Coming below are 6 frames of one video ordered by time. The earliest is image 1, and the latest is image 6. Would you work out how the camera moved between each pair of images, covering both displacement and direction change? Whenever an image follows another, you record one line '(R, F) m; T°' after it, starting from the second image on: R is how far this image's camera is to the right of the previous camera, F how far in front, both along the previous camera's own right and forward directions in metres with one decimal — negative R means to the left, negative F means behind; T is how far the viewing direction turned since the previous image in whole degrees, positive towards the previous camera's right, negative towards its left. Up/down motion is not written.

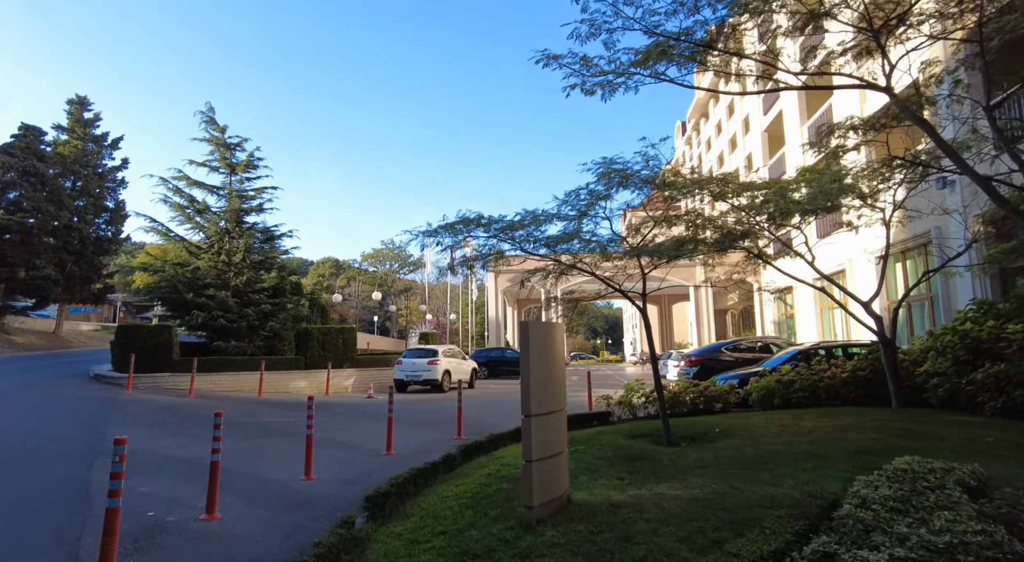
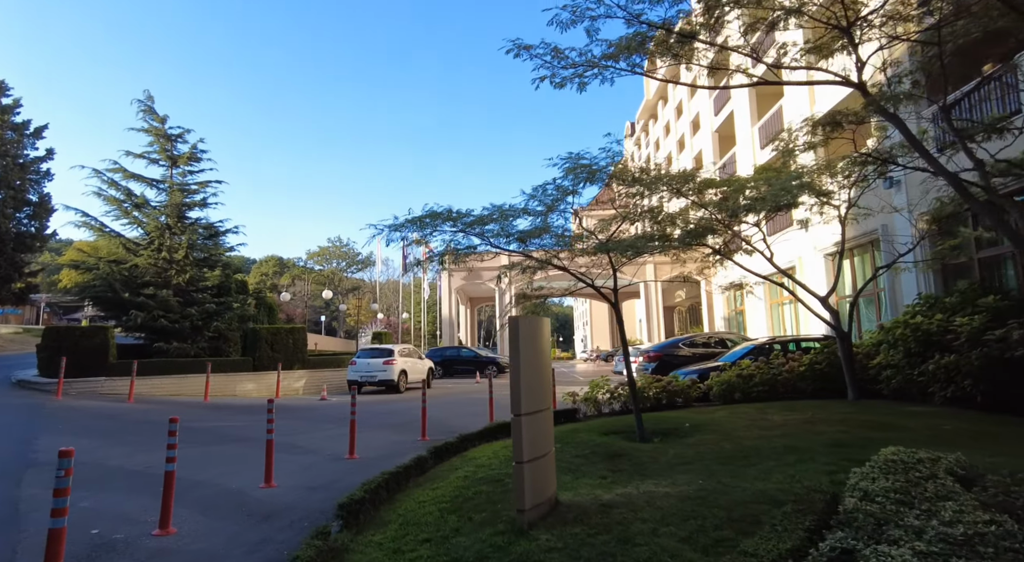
(-0.3, +0.2) m; +5°
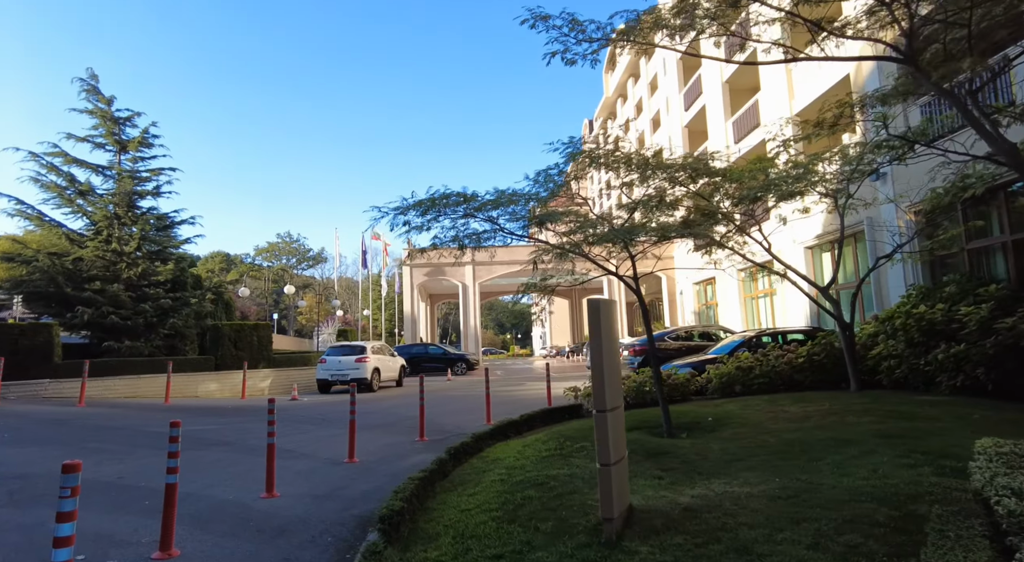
(-0.8, +0.6) m; +5°
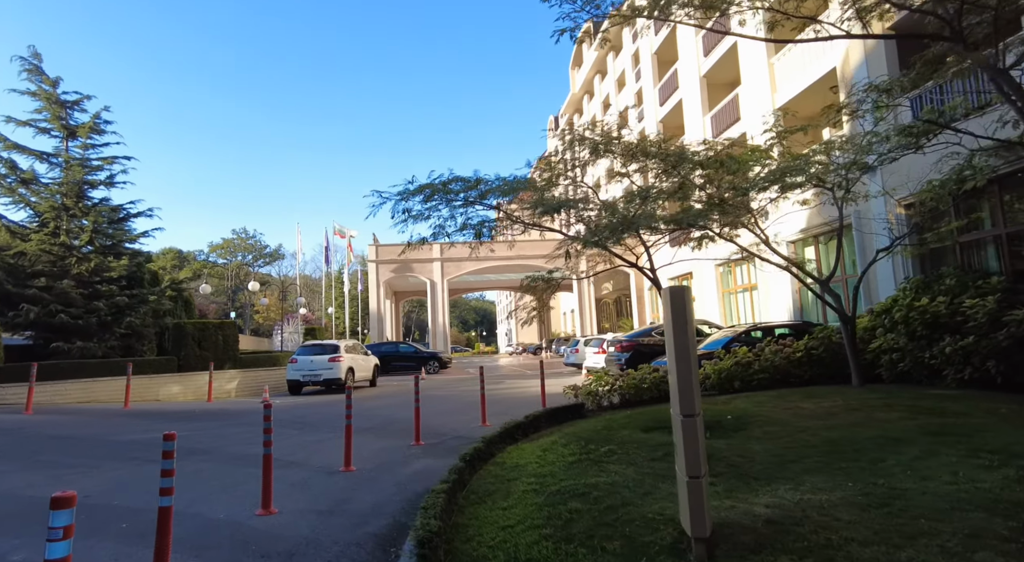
(-0.6, +0.5) m; +4°
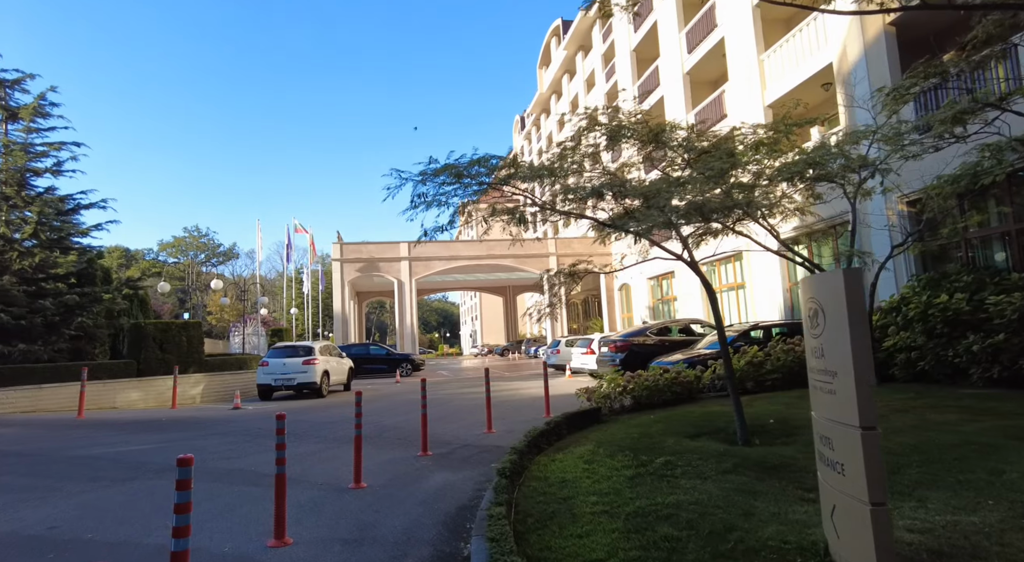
(-0.8, +0.7) m; +4°
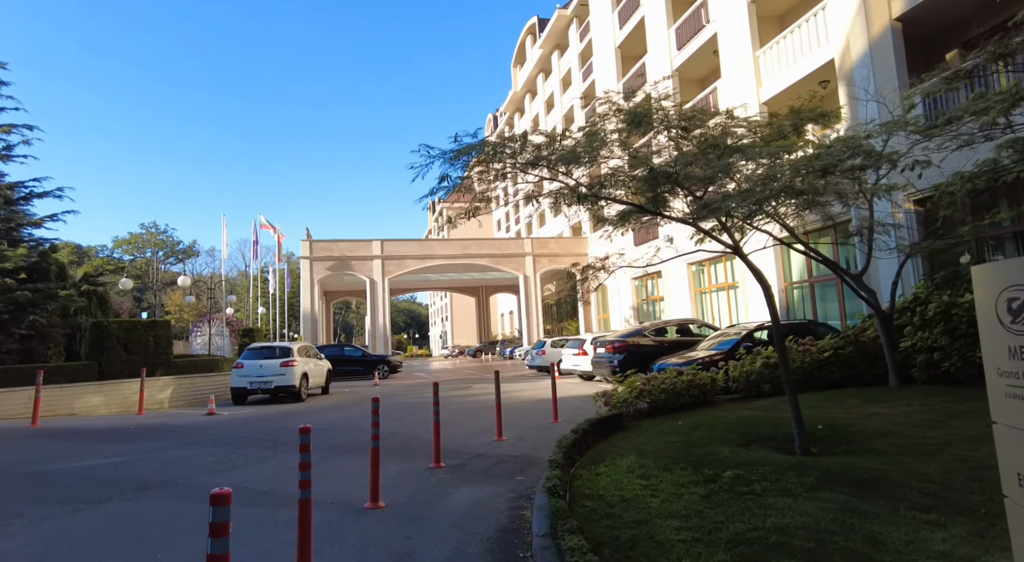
(-0.7, +0.7) m; +3°
